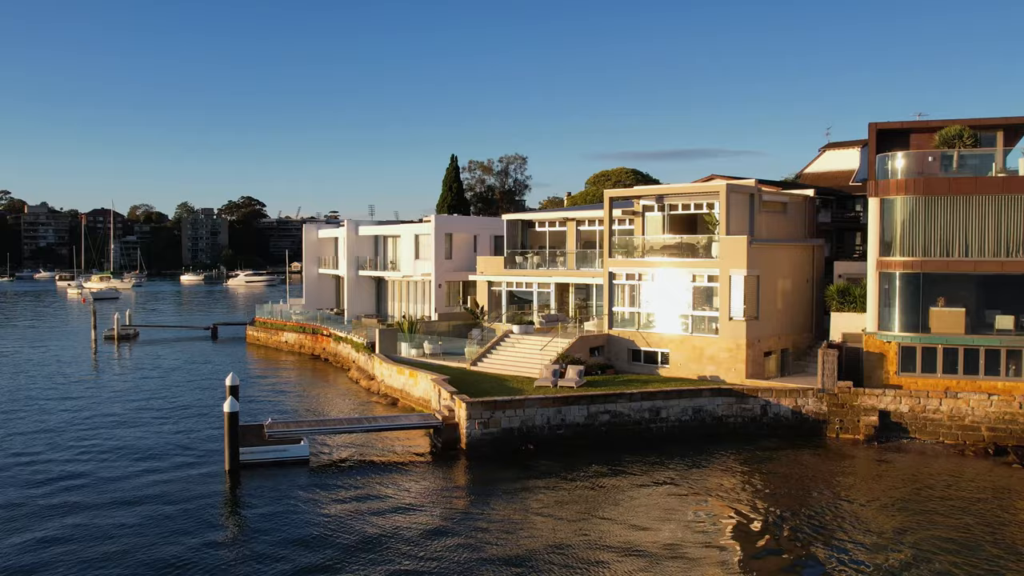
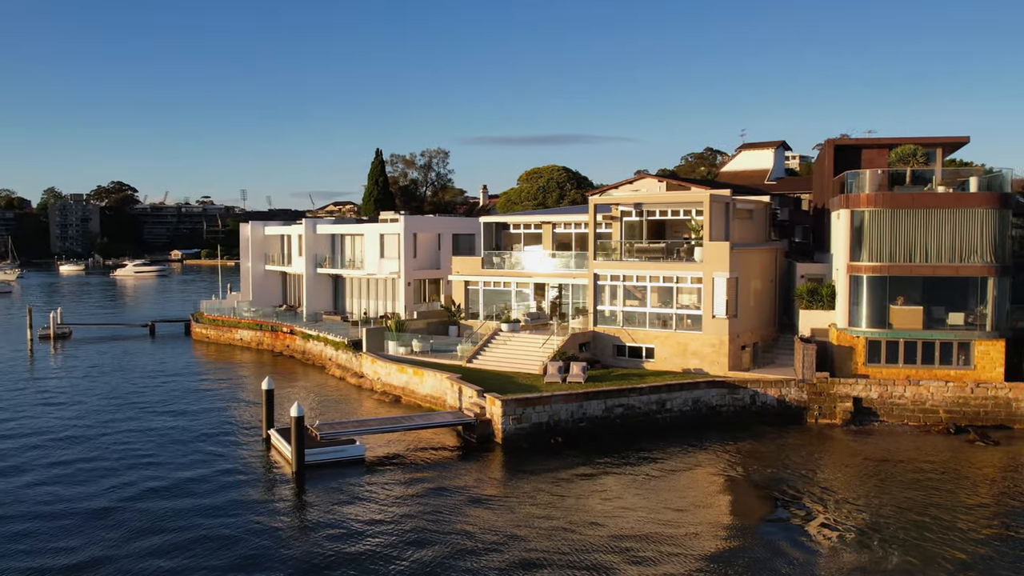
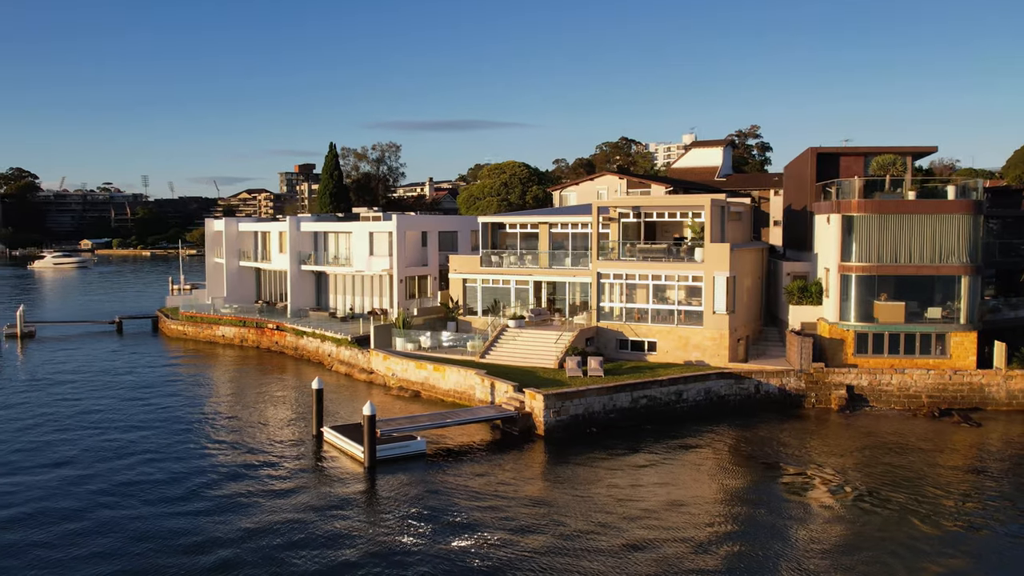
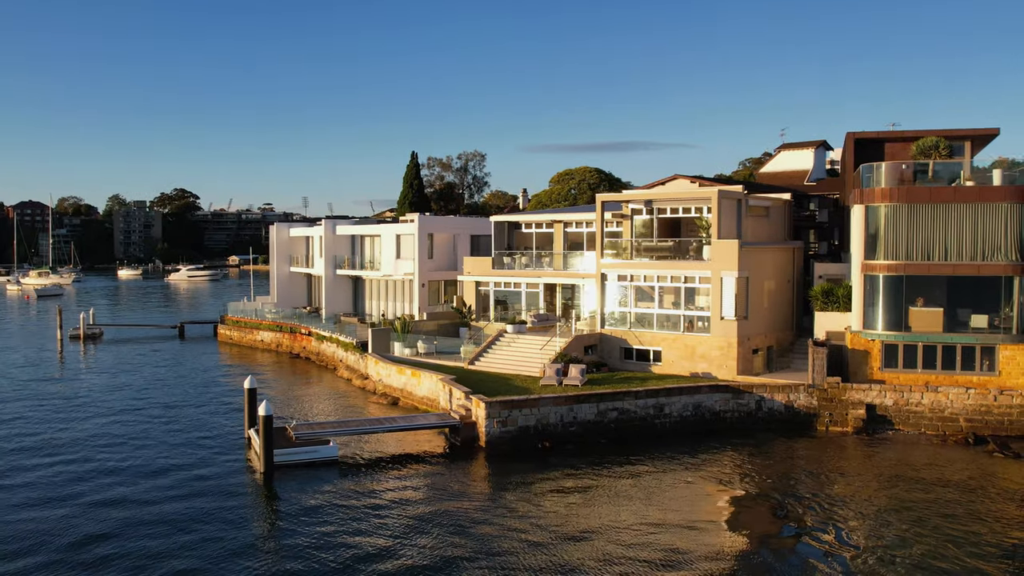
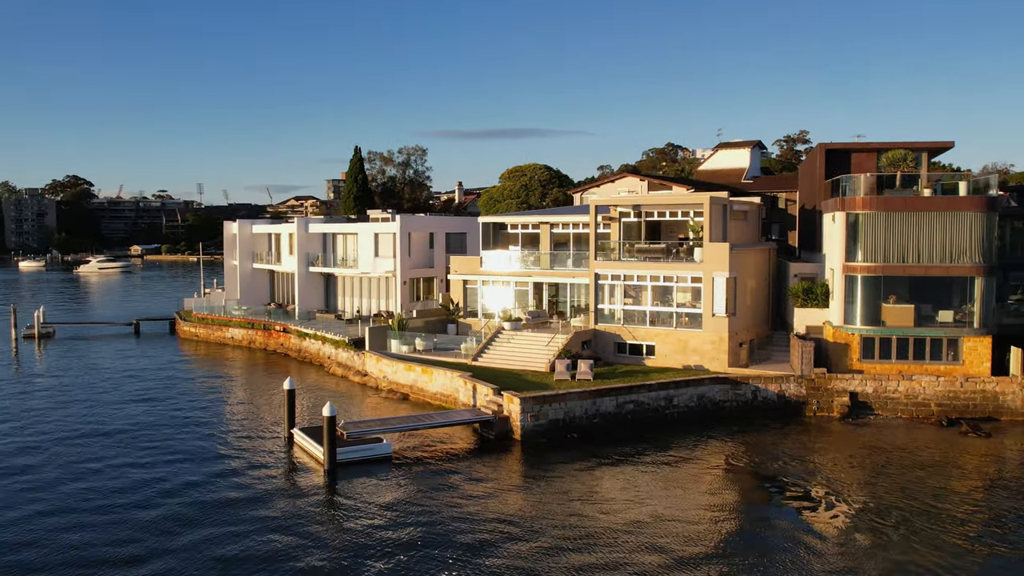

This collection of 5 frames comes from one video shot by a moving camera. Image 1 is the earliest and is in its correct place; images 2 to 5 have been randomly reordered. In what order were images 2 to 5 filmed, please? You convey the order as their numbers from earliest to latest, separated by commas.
4, 2, 5, 3
